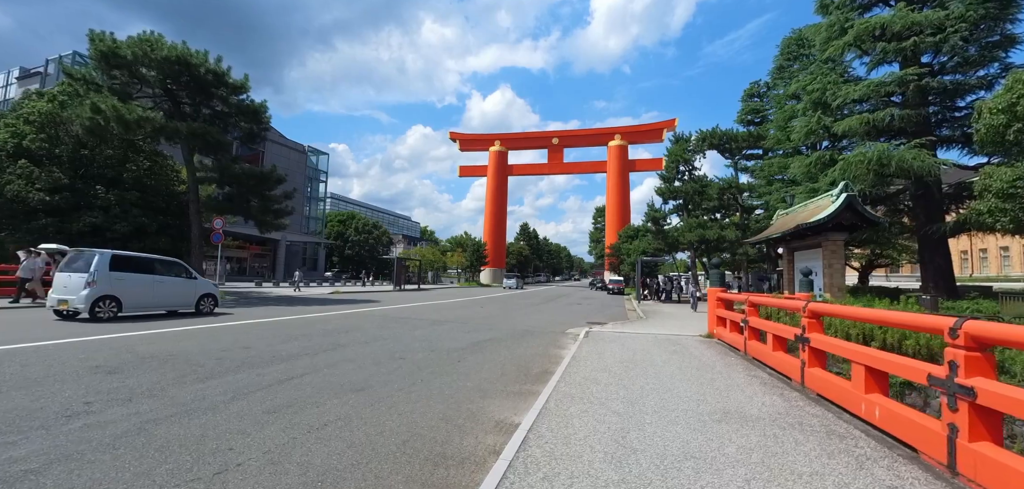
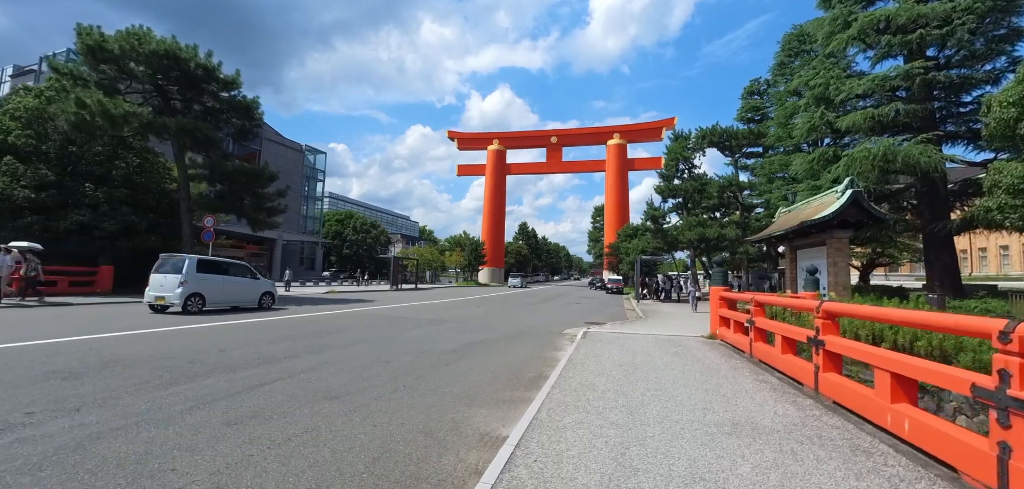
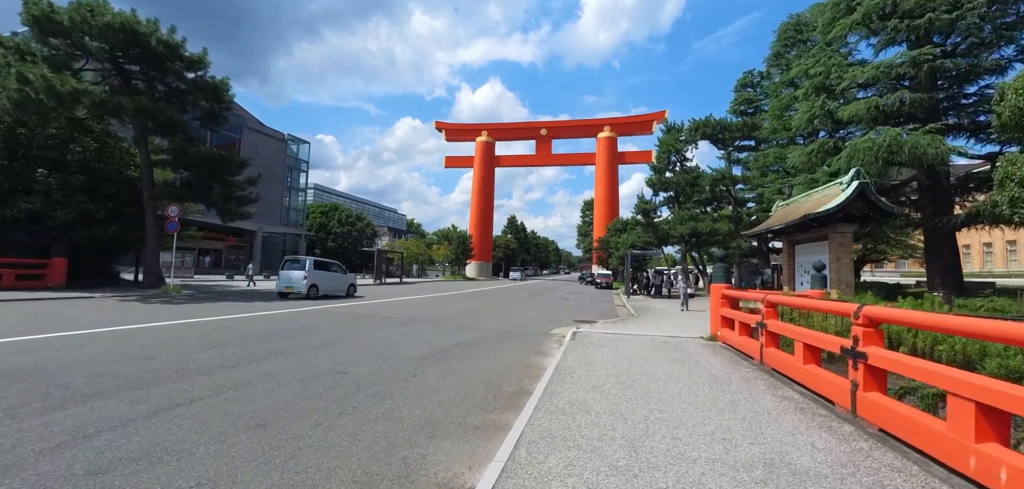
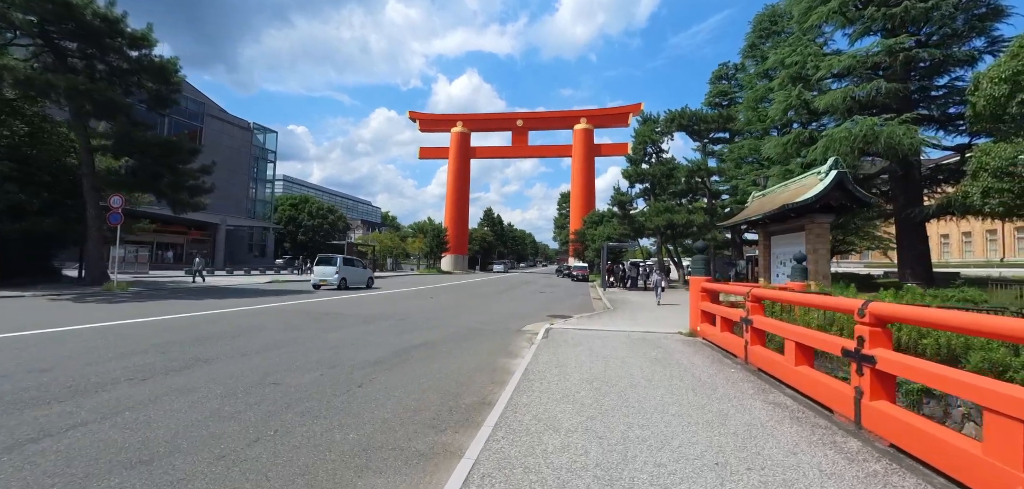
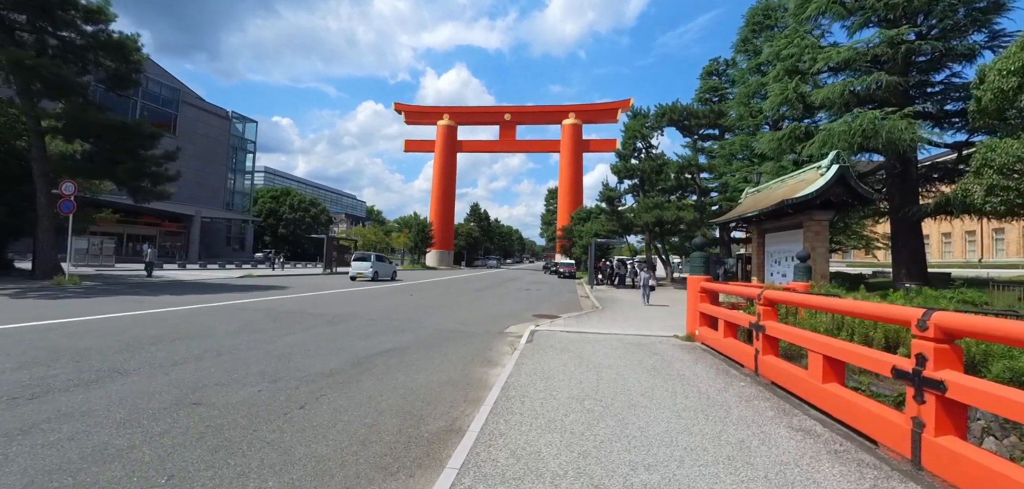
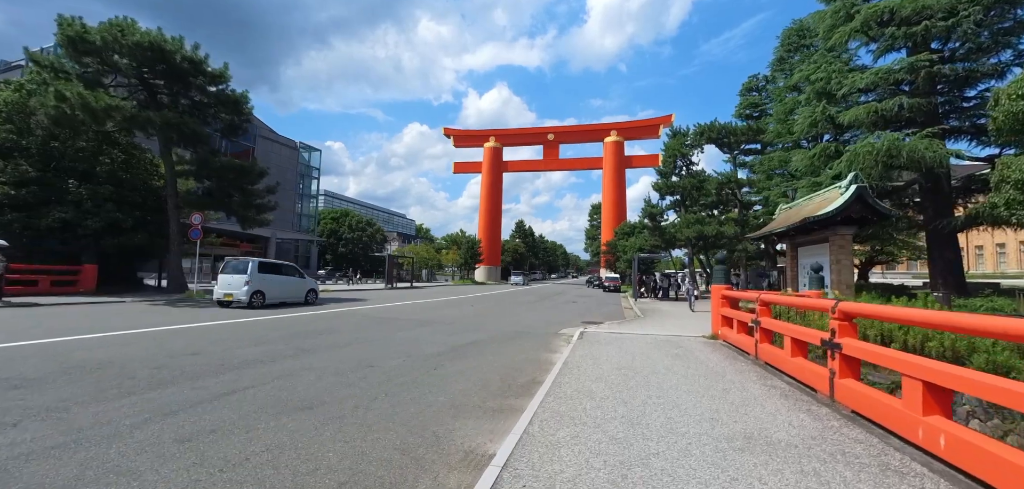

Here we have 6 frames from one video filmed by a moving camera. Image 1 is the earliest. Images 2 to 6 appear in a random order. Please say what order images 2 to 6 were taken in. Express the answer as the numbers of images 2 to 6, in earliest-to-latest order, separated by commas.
2, 6, 3, 4, 5
